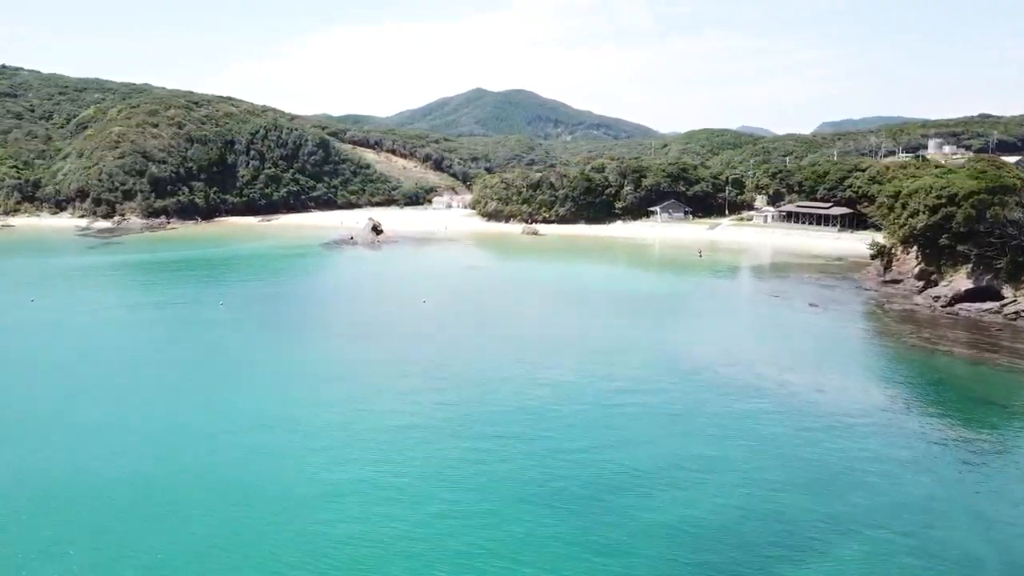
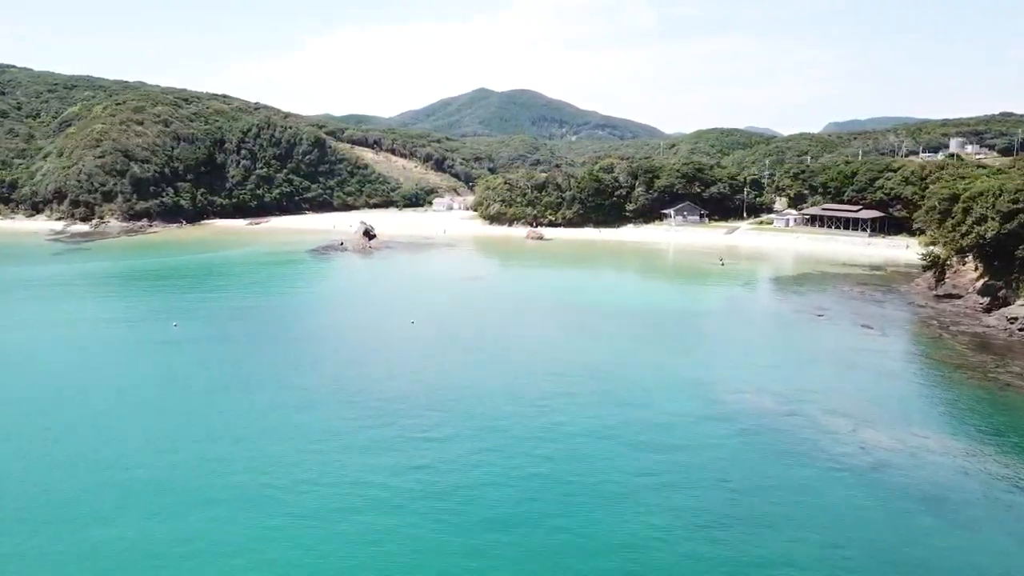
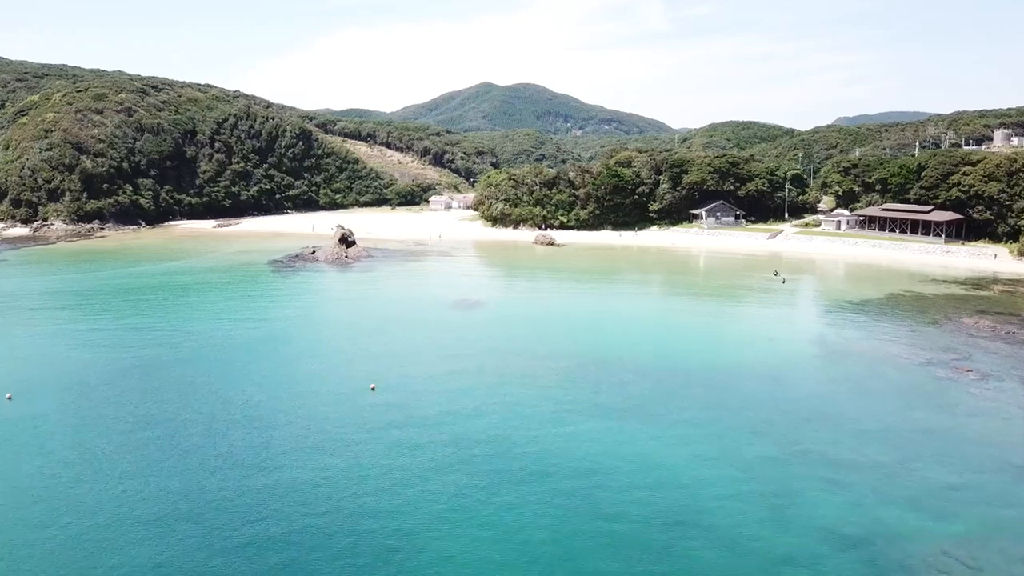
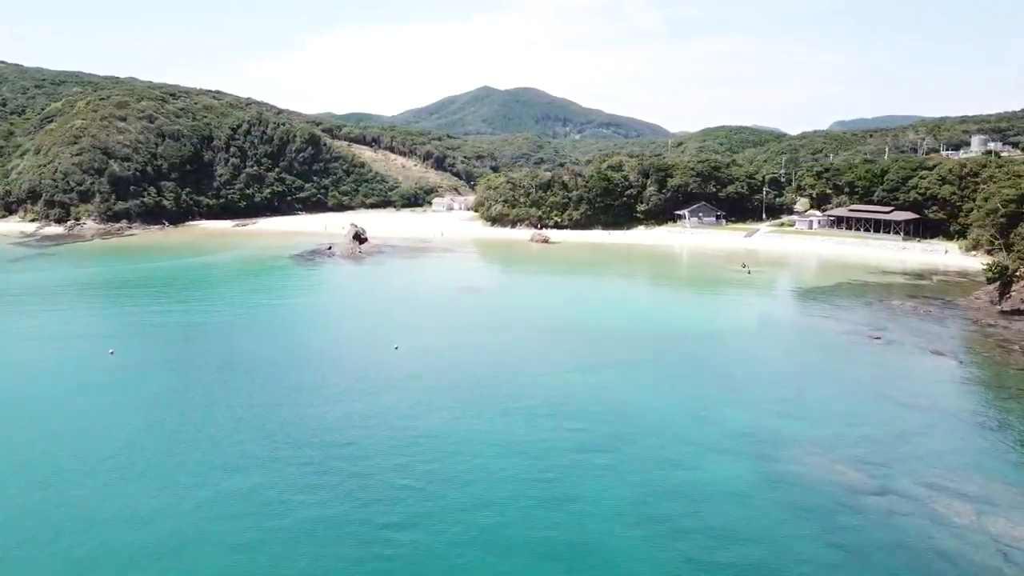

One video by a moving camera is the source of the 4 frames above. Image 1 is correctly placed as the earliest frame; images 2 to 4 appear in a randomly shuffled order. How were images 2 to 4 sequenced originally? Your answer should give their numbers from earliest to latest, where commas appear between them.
2, 4, 3
